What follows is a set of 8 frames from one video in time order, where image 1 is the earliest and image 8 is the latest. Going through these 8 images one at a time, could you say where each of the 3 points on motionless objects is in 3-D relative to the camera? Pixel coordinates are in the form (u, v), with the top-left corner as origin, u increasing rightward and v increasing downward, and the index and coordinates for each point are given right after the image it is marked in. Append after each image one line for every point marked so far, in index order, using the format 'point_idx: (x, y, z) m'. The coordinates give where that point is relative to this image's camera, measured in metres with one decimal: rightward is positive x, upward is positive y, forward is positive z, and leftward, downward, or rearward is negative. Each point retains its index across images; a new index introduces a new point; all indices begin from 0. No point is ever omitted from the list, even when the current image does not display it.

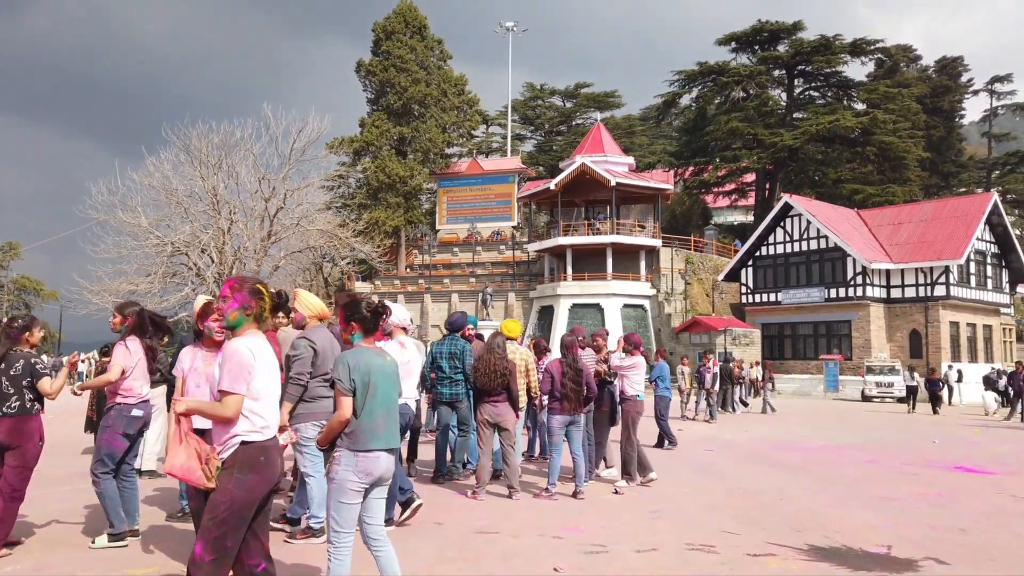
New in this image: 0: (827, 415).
0: (+8.0, -3.2, +19.1) m
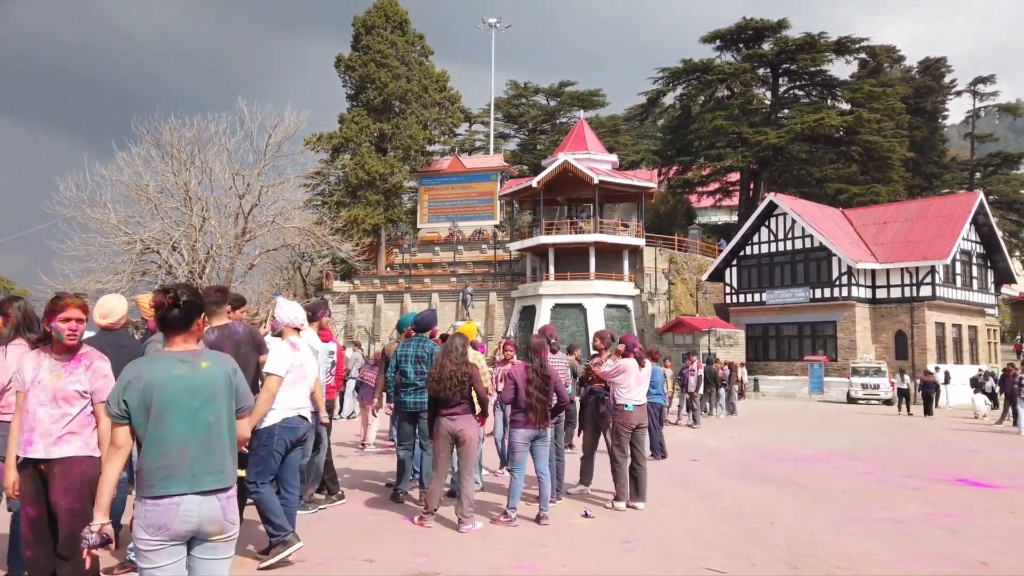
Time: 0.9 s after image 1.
0: (+7.4, -3.2, +18.5) m
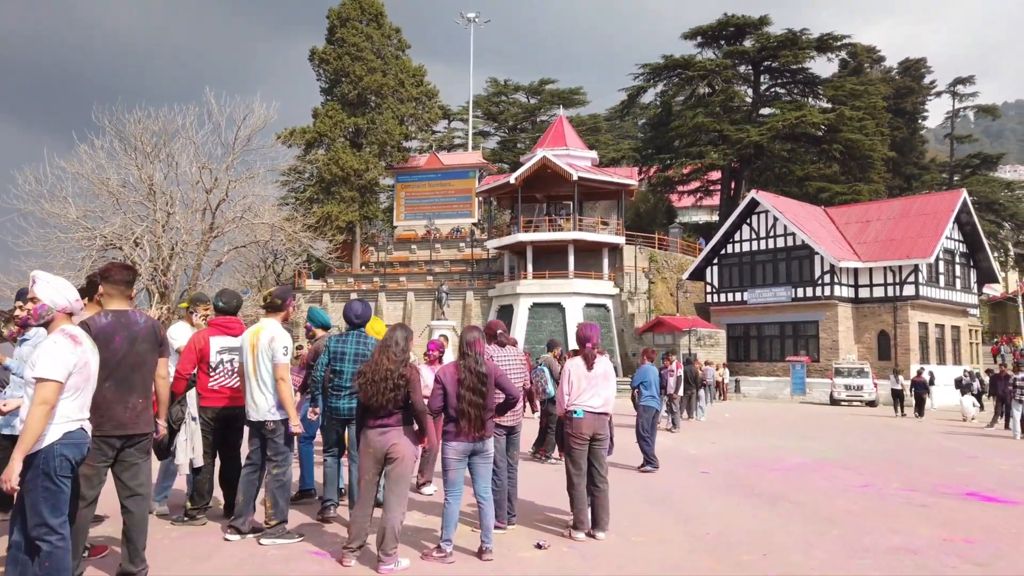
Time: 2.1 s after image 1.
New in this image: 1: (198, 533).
0: (+6.7, -3.2, +17.8) m
1: (-2.3, -1.8, +5.5) m
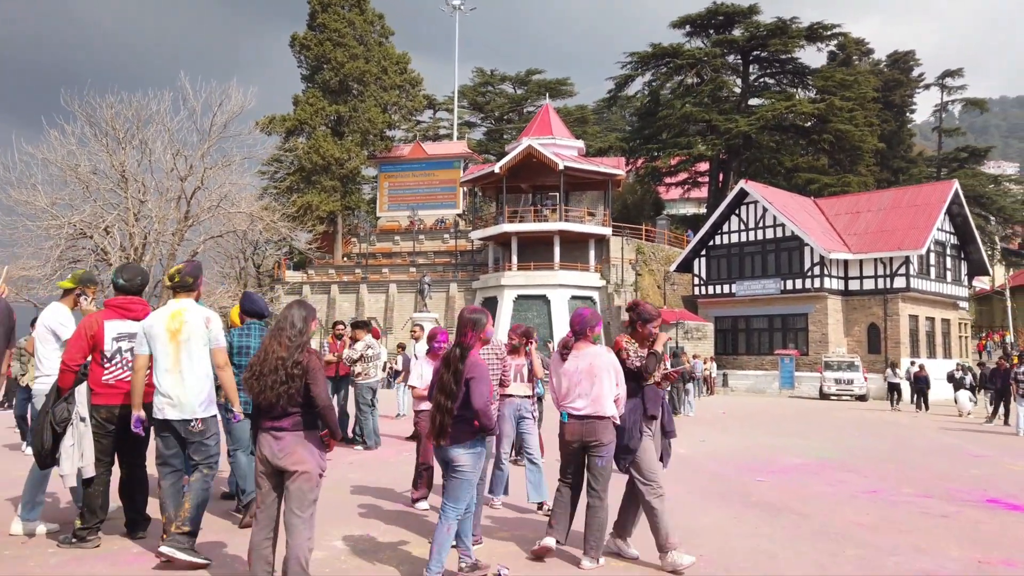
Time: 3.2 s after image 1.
0: (+6.3, -2.9, +17.2) m
1: (-2.5, -1.7, +4.8) m
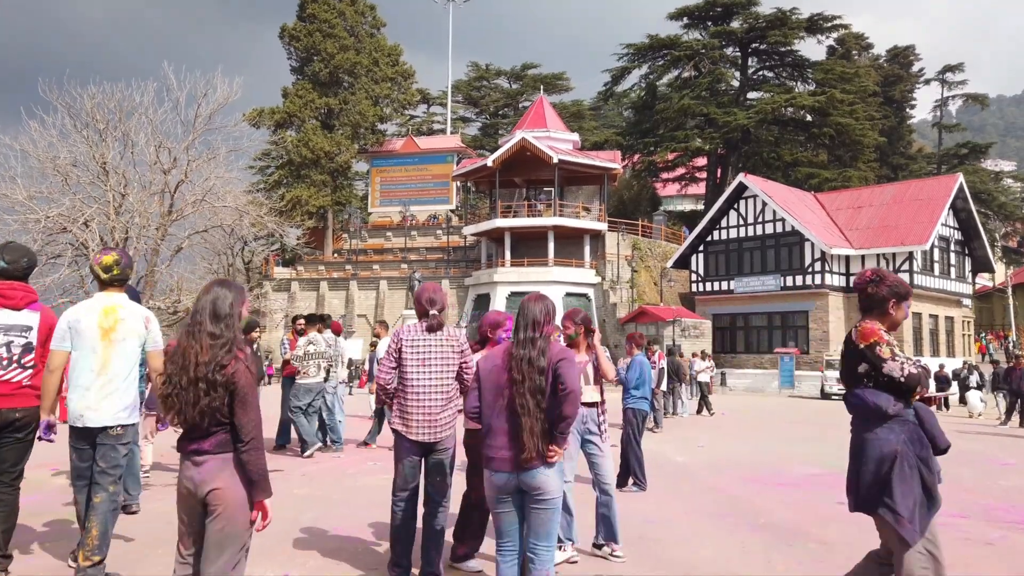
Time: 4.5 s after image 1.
0: (+6.1, -2.8, +16.5) m
1: (-2.7, -1.6, +3.9) m
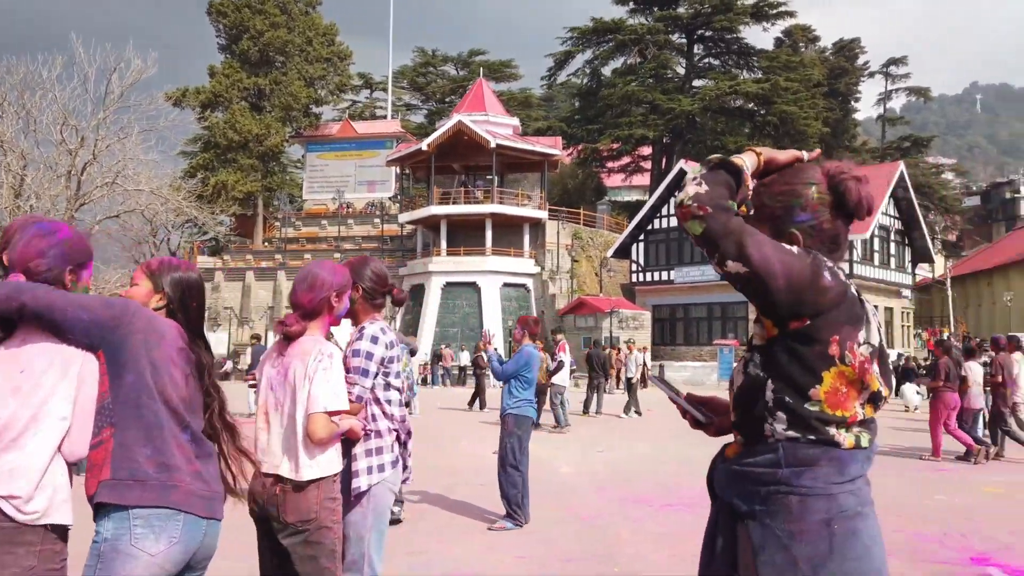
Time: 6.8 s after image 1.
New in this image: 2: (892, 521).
0: (+4.3, -2.6, +15.5) m
1: (-3.7, -1.5, +2.5) m
2: (+2.6, -1.6, +5.2) m
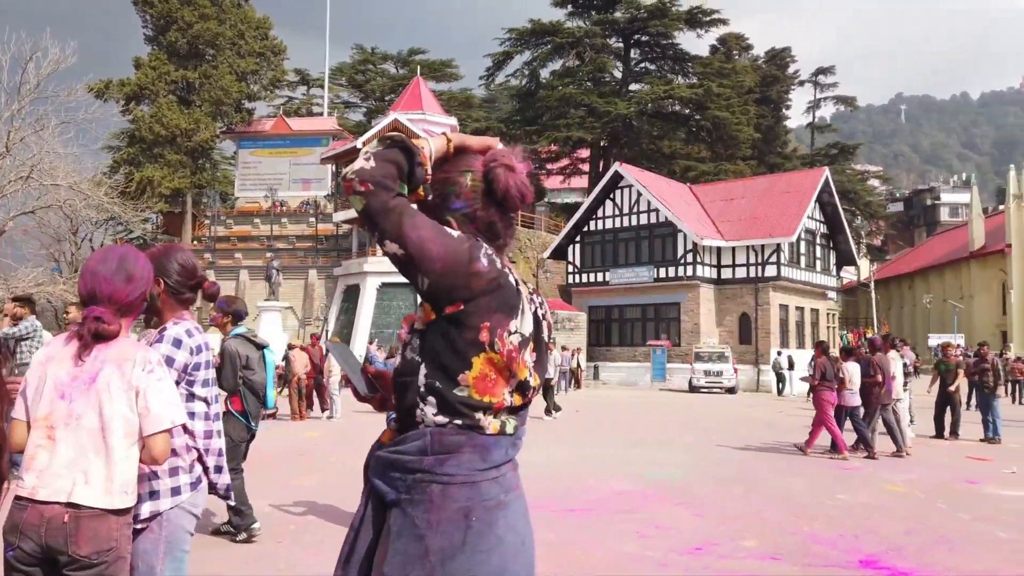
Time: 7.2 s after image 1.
0: (+2.8, -2.6, +15.6) m
1: (-4.2, -1.4, +2.0) m
2: (+2.0, -1.6, +5.2) m
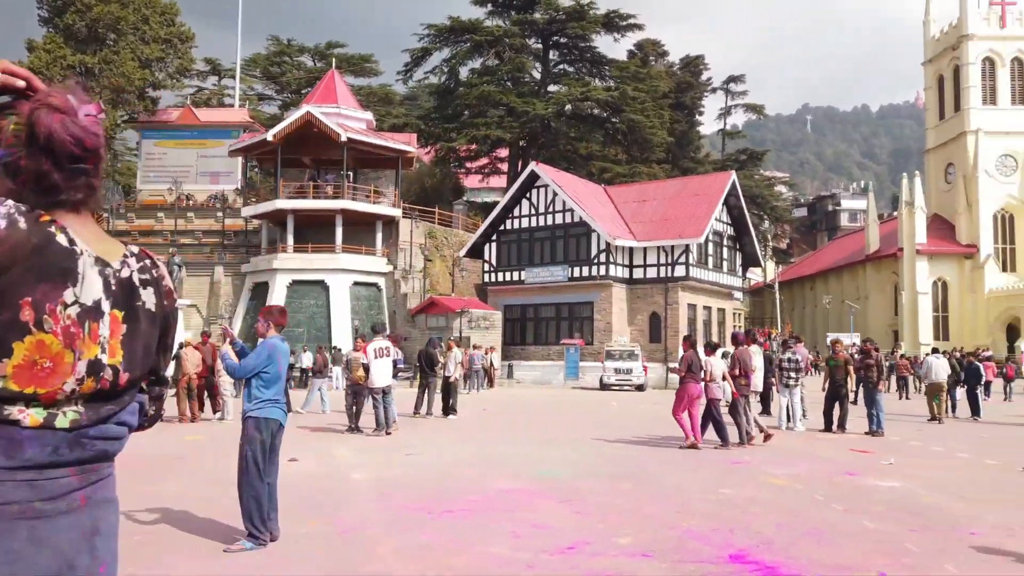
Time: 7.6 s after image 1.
0: (+1.0, -2.6, +15.7) m
1: (-4.6, -1.4, +1.4) m
2: (+1.2, -1.6, +5.2) m
